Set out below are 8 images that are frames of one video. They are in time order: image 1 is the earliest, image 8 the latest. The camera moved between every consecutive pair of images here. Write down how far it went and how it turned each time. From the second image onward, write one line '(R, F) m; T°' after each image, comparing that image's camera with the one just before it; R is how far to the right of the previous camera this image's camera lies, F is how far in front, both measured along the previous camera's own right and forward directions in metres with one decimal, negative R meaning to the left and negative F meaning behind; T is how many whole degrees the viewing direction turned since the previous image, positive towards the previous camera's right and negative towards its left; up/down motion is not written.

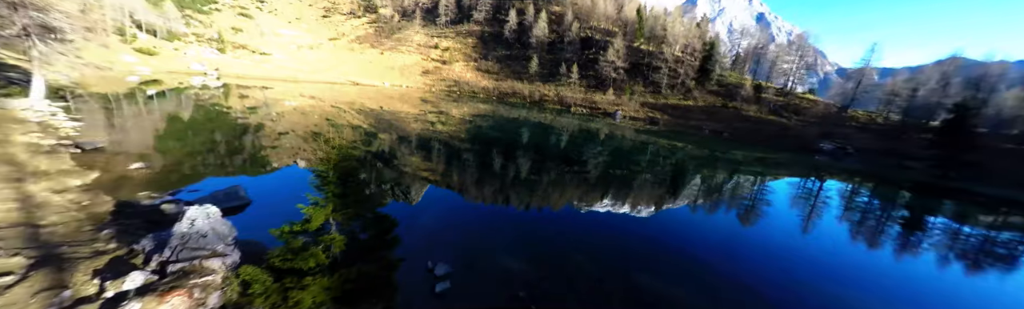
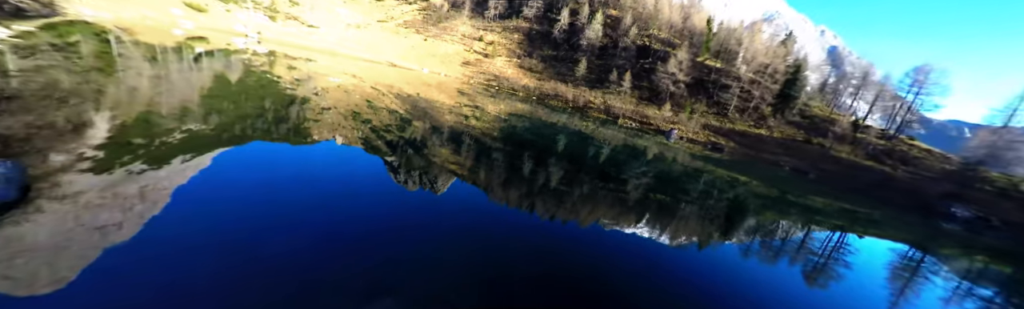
(-0.6, +4.5) m; -5°
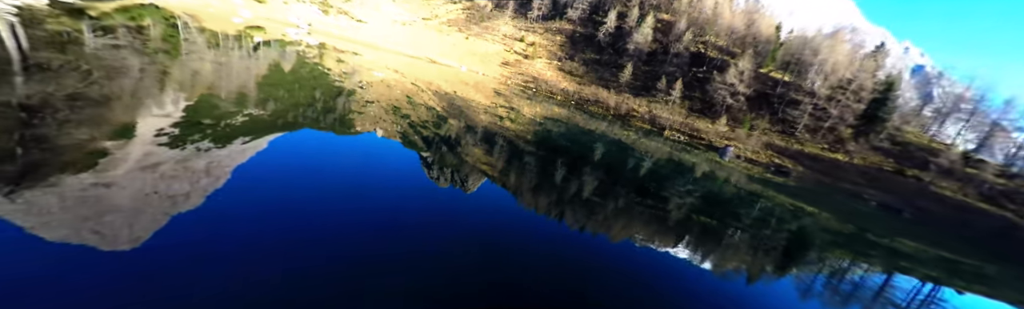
(+0.1, +2.5) m; -6°
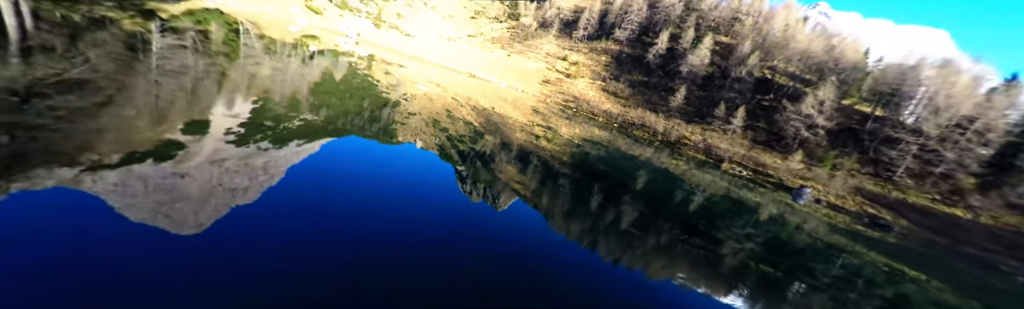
(+0.1, +3.1) m; -6°
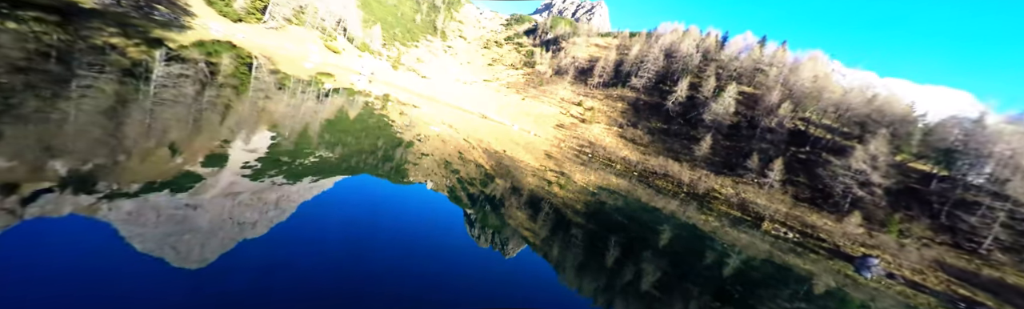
(+0.1, +3.2) m; -2°
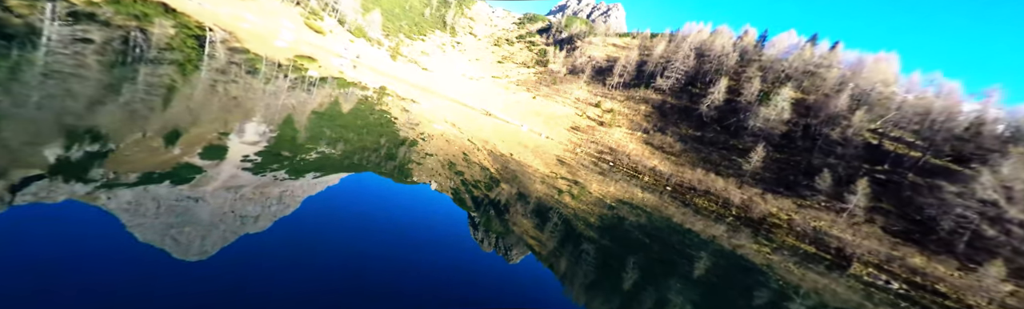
(-0.1, +7.1) m; -1°
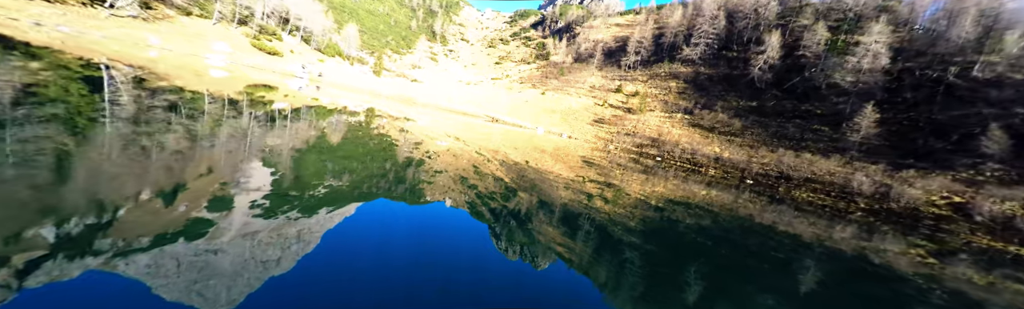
(-0.8, +8.5) m; -2°
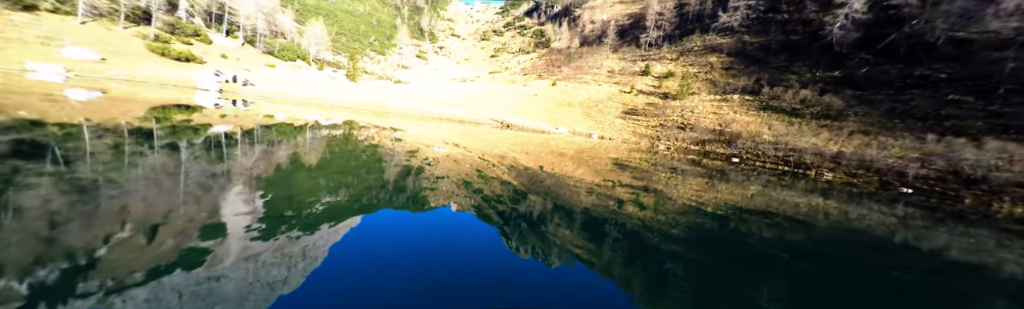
(-1.1, +9.0) m; 0°
